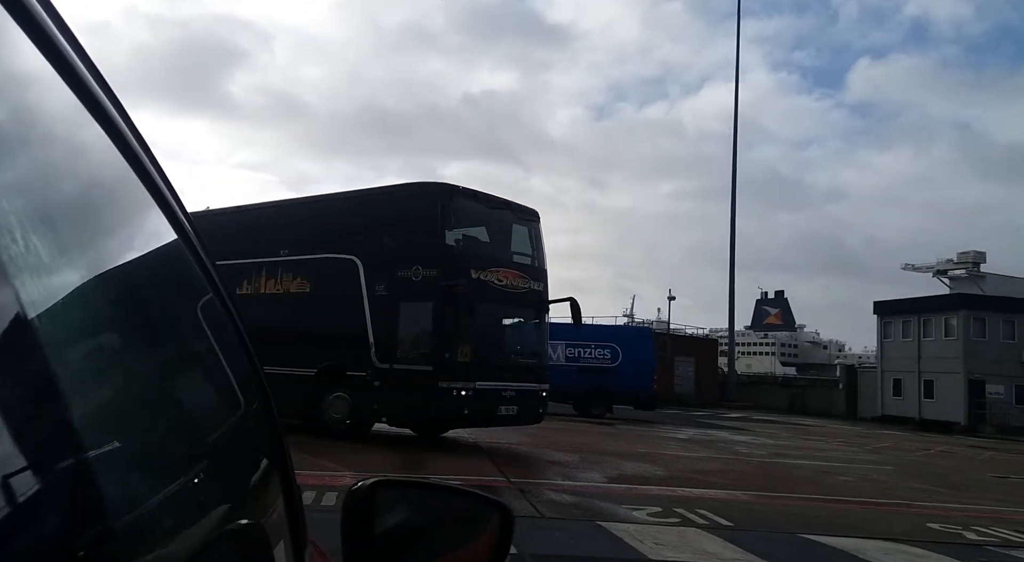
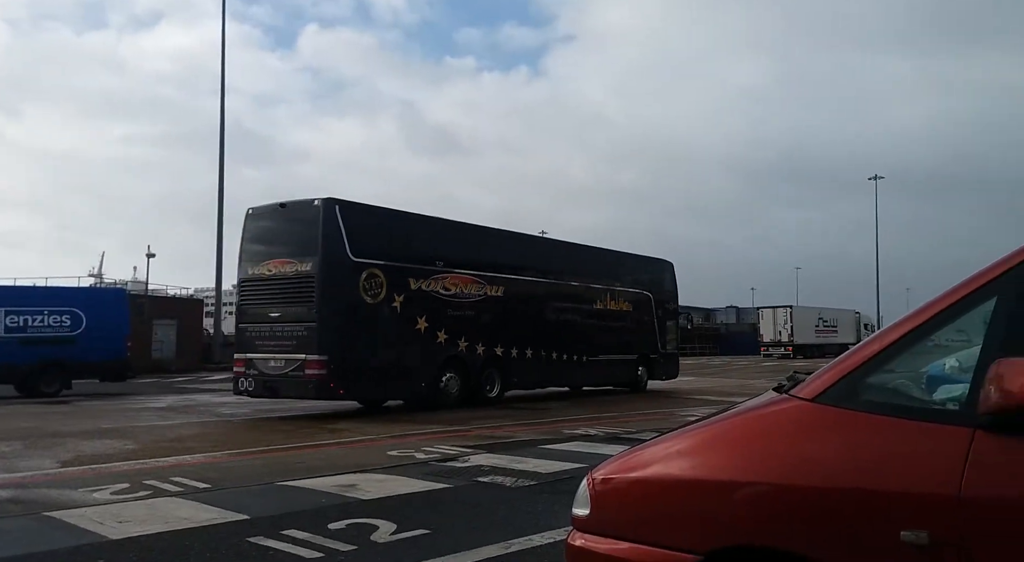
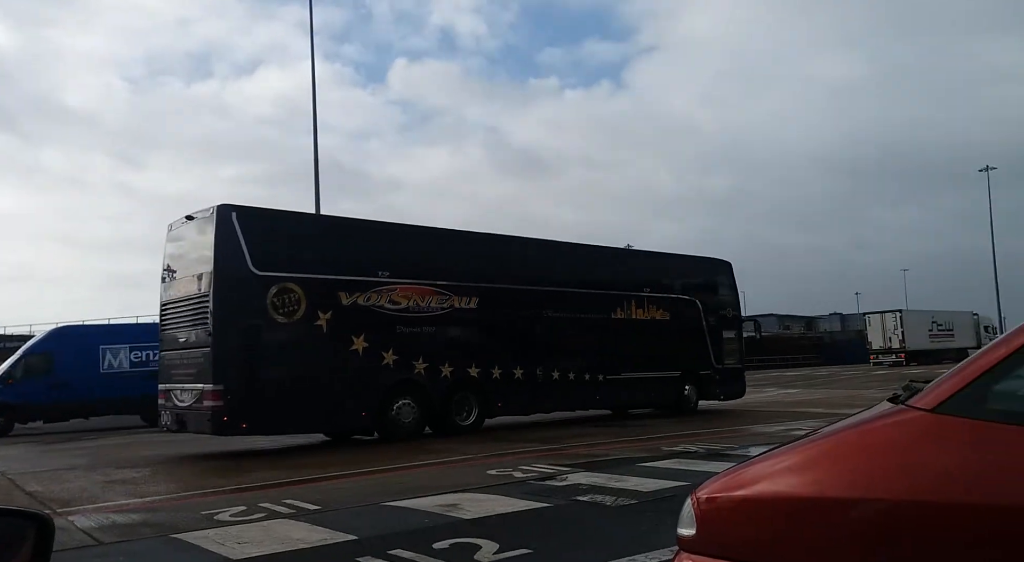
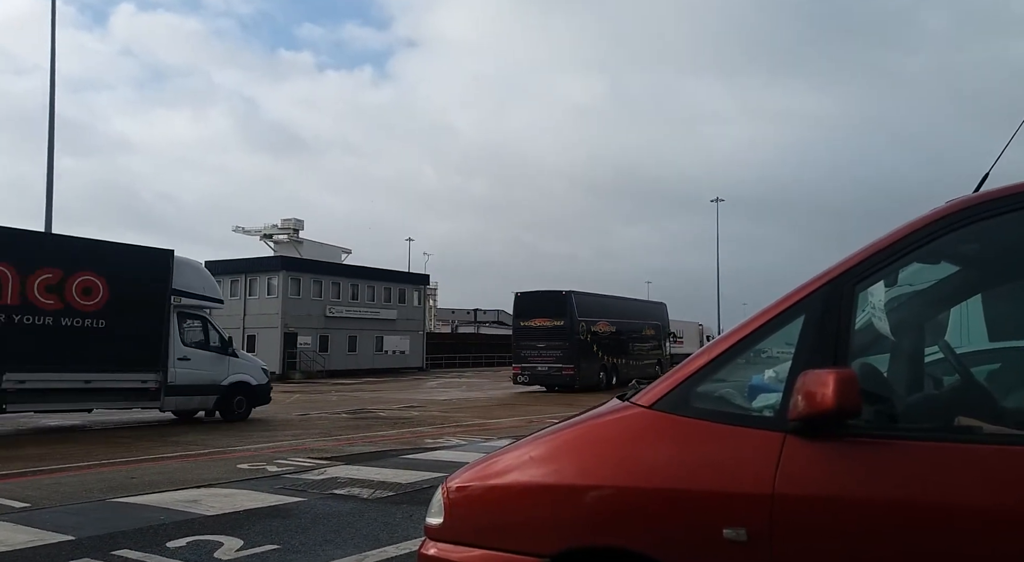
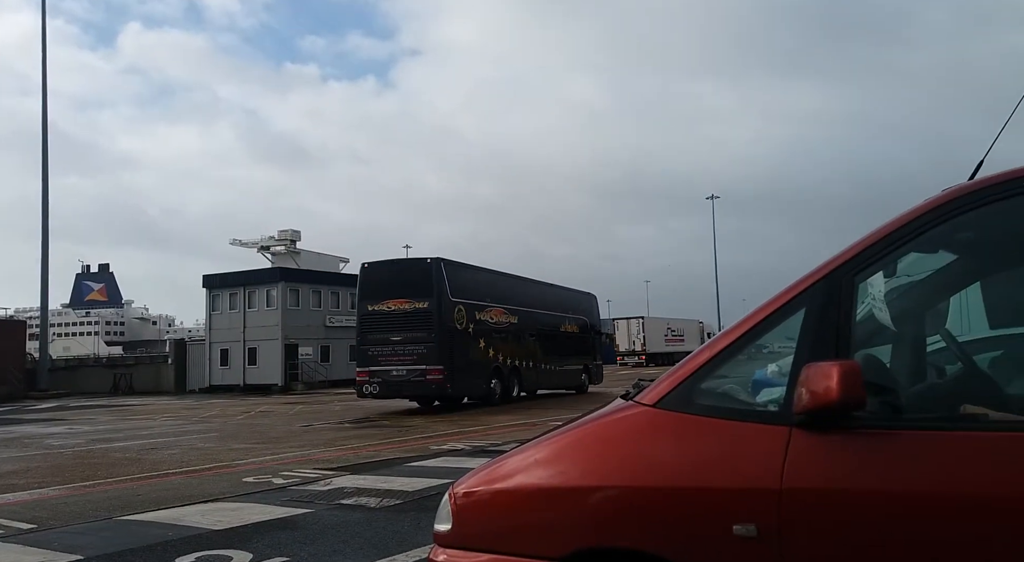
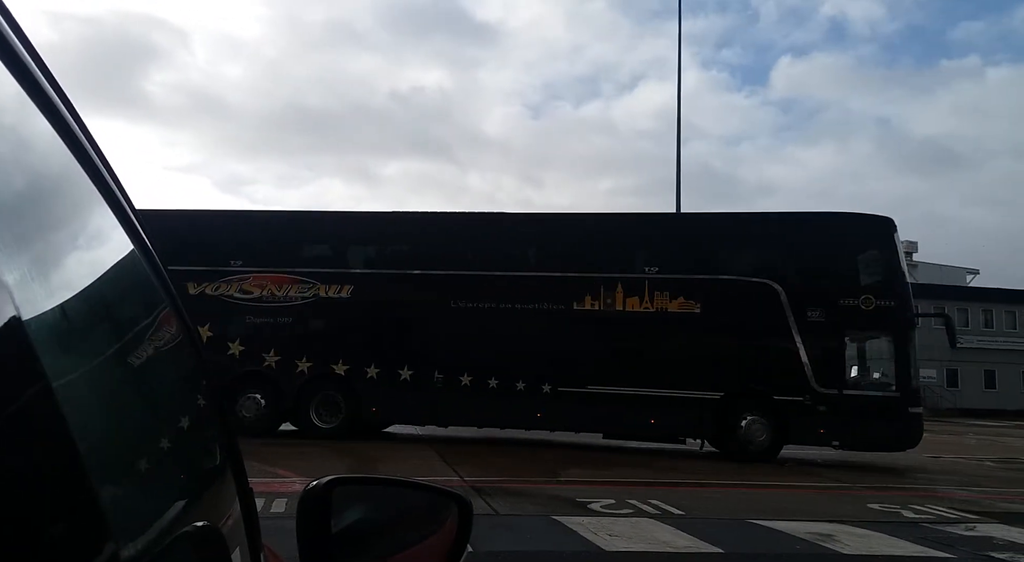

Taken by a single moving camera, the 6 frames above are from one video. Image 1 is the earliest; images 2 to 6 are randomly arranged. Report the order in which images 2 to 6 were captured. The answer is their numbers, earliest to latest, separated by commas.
6, 3, 2, 5, 4
